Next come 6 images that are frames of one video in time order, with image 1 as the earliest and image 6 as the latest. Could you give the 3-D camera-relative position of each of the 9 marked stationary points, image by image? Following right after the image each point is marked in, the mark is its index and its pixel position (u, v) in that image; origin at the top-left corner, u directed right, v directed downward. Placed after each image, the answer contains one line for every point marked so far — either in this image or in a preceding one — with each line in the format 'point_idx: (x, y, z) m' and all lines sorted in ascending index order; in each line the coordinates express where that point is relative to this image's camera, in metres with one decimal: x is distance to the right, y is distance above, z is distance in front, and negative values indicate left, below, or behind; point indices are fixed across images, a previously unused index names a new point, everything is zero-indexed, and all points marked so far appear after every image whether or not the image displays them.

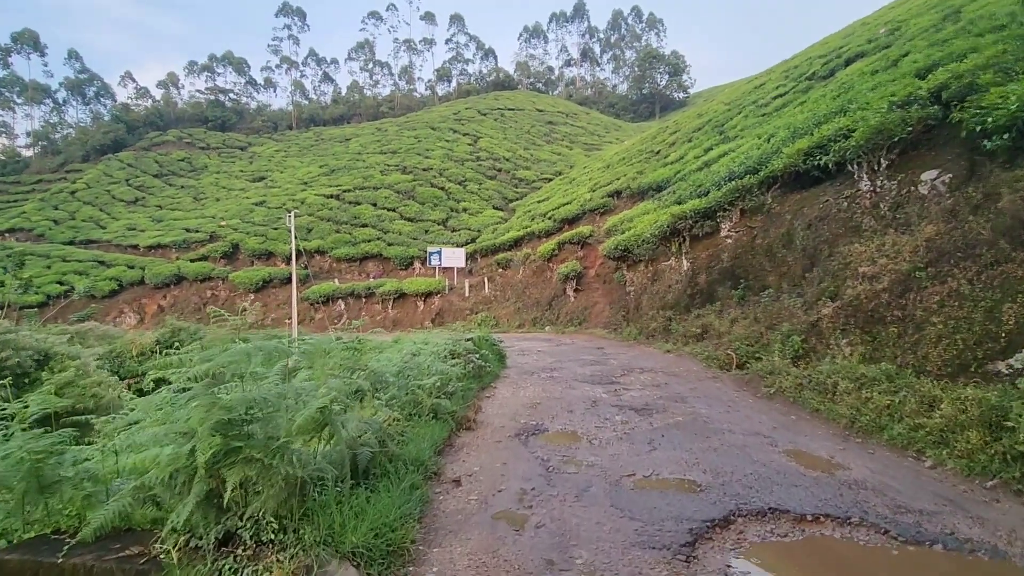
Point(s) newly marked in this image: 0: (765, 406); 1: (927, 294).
0: (+3.0, -1.4, +6.3) m
1: (+5.4, -0.1, +7.0) m
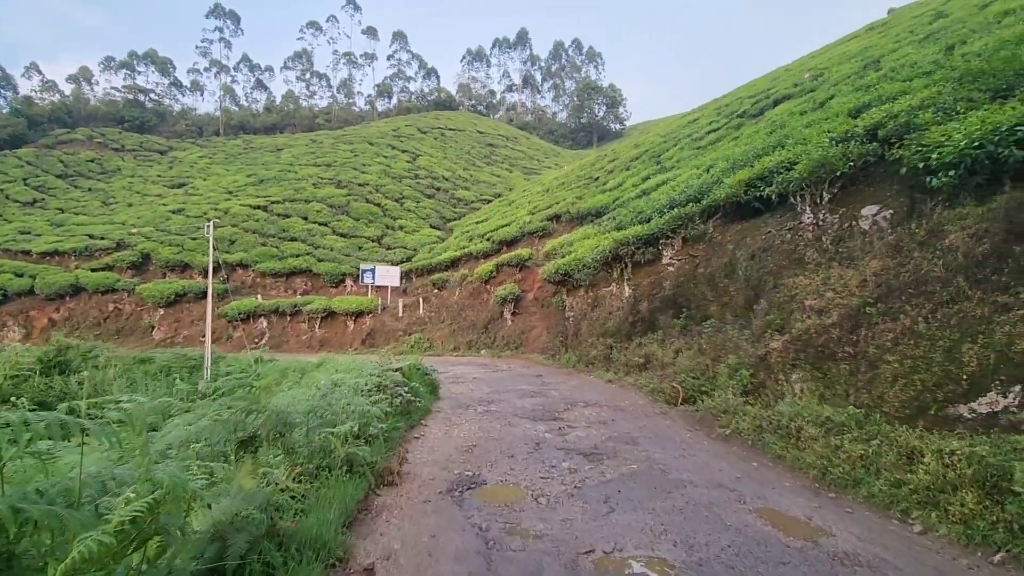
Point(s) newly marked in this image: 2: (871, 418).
0: (+2.3, -1.8, +5.8) m
1: (+4.6, -0.5, +6.8) m
2: (+3.4, -1.2, +5.0) m
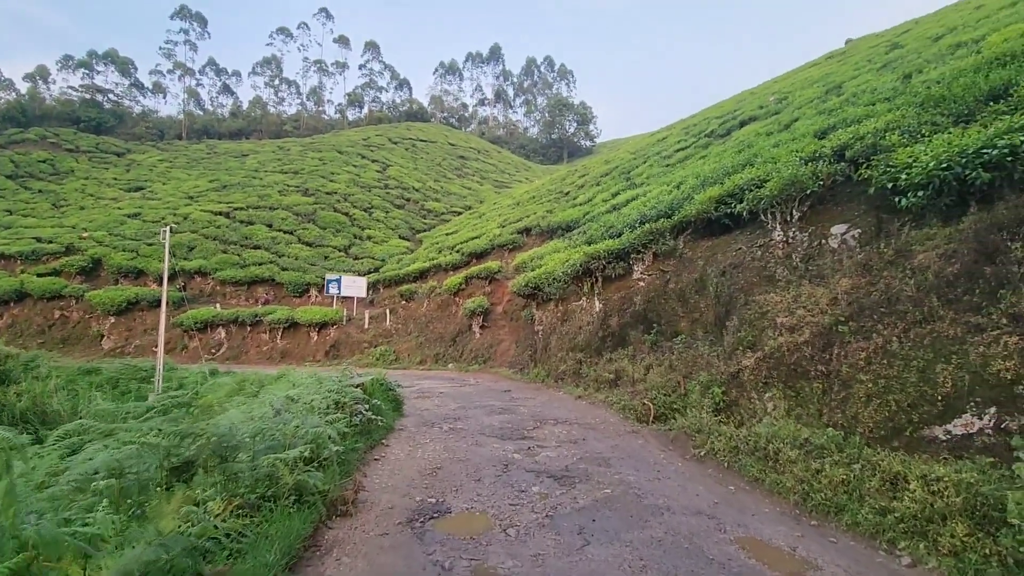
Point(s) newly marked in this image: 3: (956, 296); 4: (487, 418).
0: (+1.9, -1.9, +5.6) m
1: (+4.2, -0.8, +6.7) m
2: (+3.1, -1.4, +4.9) m
3: (+4.9, -0.1, +6.0) m
4: (-0.4, -2.1, +8.6) m
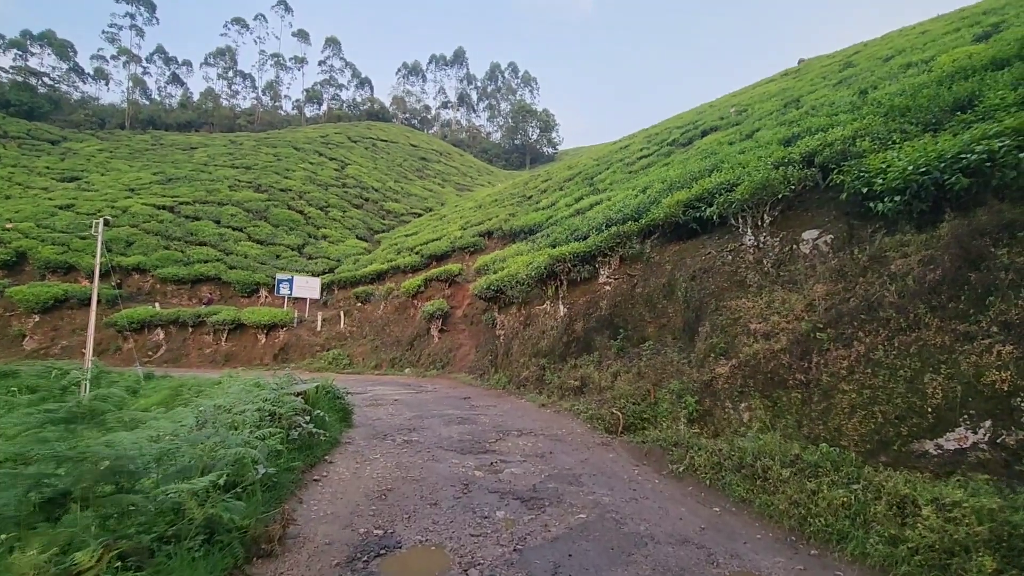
0: (+1.6, -1.9, +5.1) m
1: (+3.8, -0.8, +6.4) m
2: (+2.8, -1.4, +4.5) m
3: (+4.6, -0.2, +5.7) m
4: (-1.0, -2.1, +7.9) m
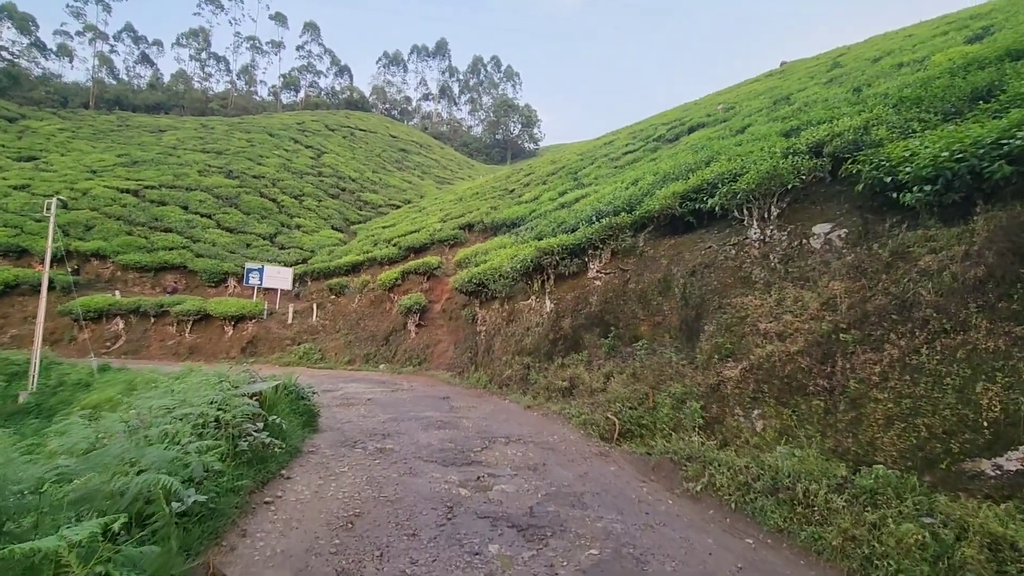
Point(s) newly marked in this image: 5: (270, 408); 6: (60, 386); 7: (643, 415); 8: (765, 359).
0: (+1.5, -1.9, +4.4) m
1: (+3.7, -0.8, +5.7) m
2: (+2.7, -1.4, +3.8) m
3: (+4.5, -0.1, +5.1) m
4: (-1.2, -1.9, +7.1) m
5: (-2.6, -1.3, +5.8) m
6: (-12.5, -2.7, +14.9) m
7: (+1.9, -1.8, +7.6) m
8: (+3.2, -0.9, +6.7) m
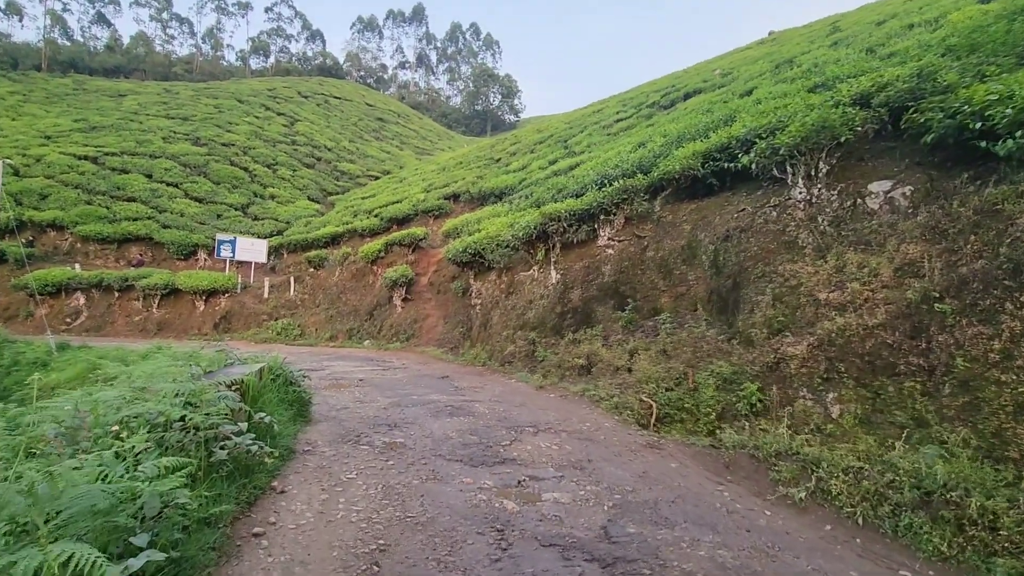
0: (+1.9, -1.6, +3.4) m
1: (+4.1, -0.4, +4.8) m
2: (+3.2, -1.1, +2.9) m
3: (+4.9, +0.2, +4.2) m
4: (-0.8, -1.5, +6.0) m
5: (-2.2, -0.9, +4.6) m
6: (-12.5, -2.0, +13.4) m
7: (+2.2, -1.3, +6.7) m
8: (+3.5, -0.5, +5.8) m
